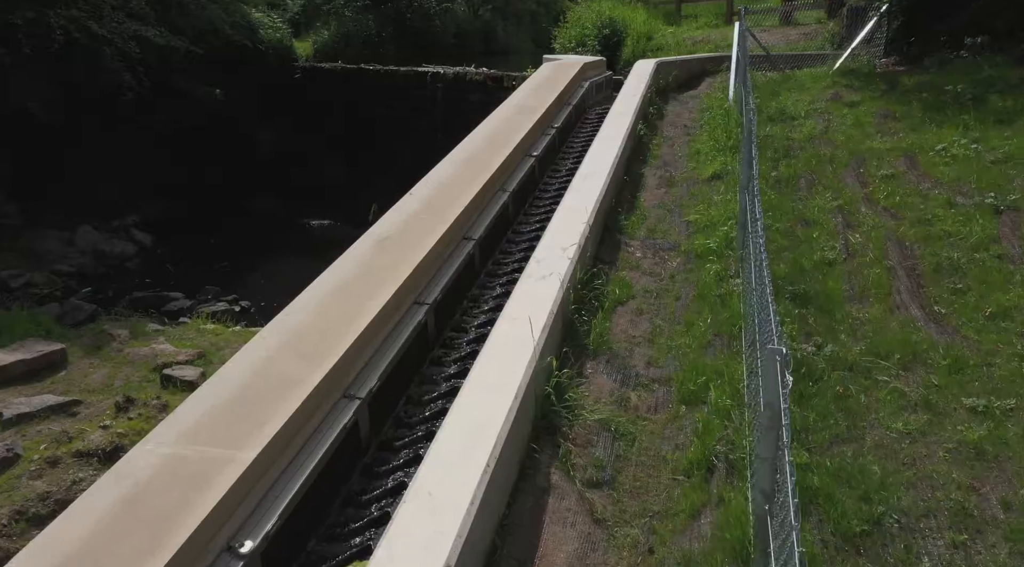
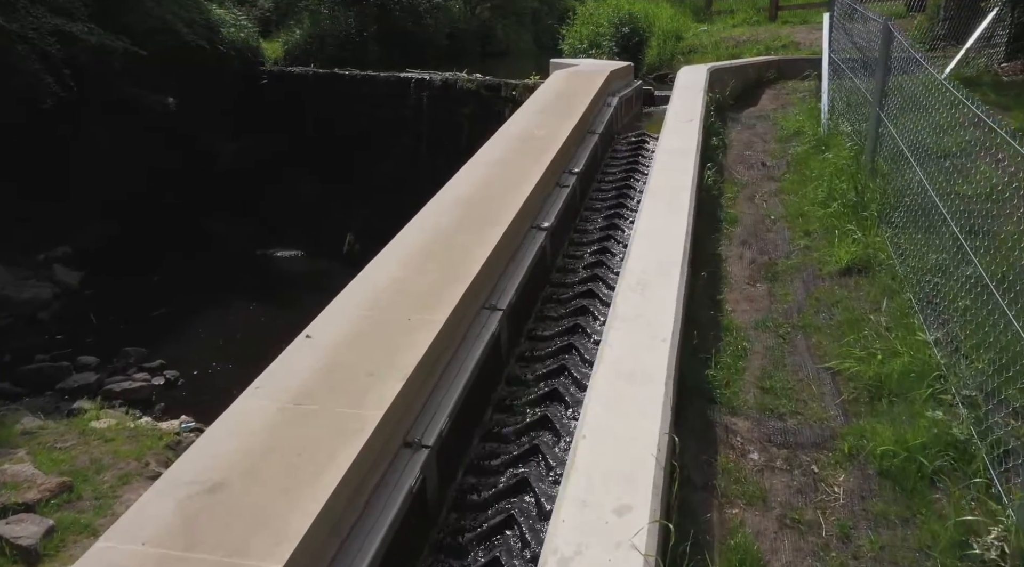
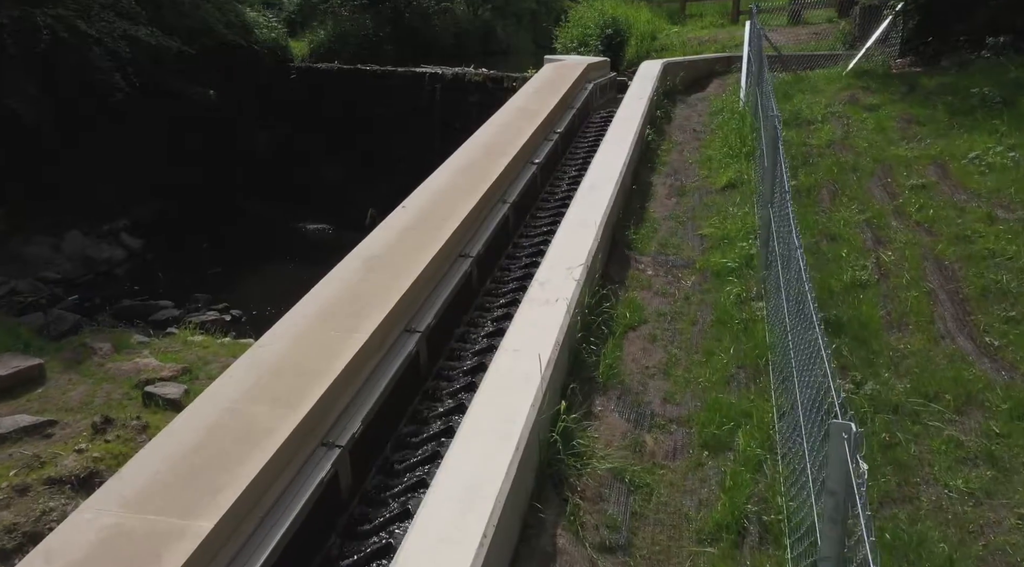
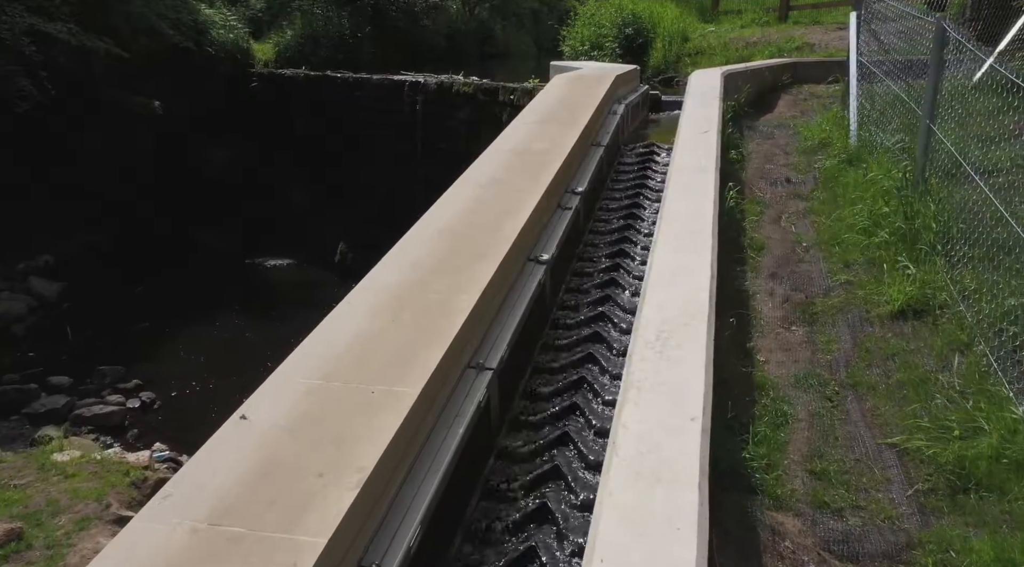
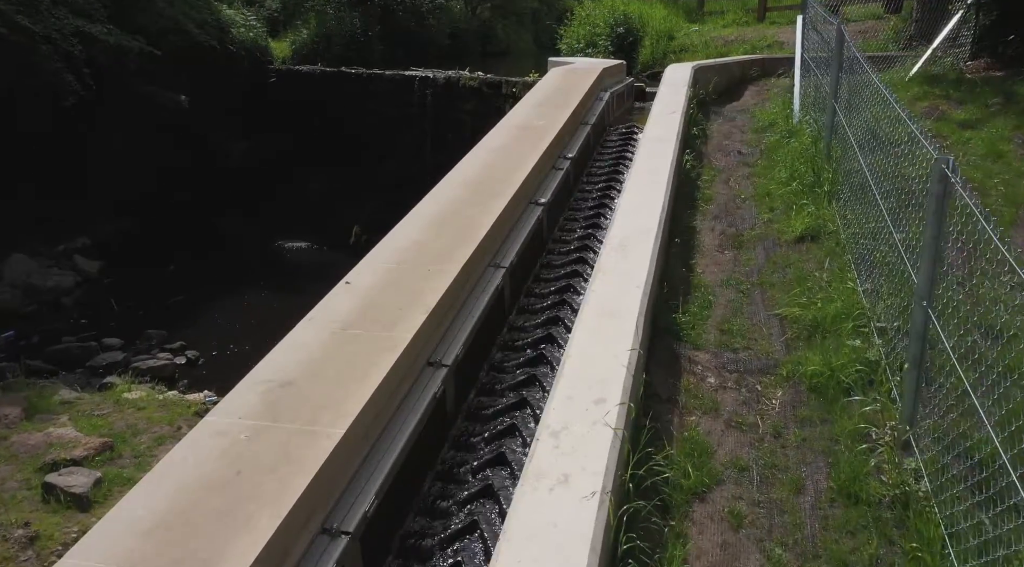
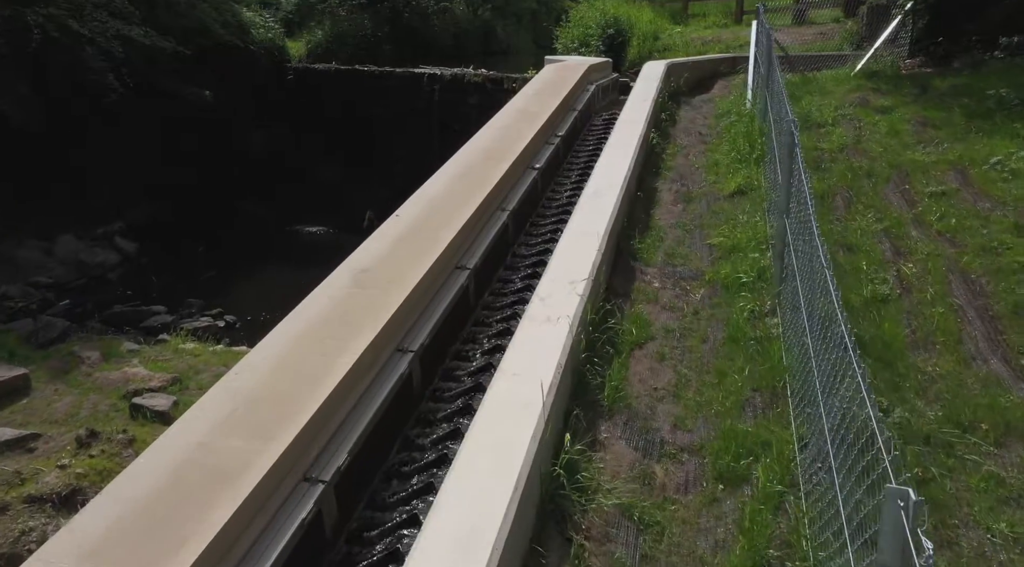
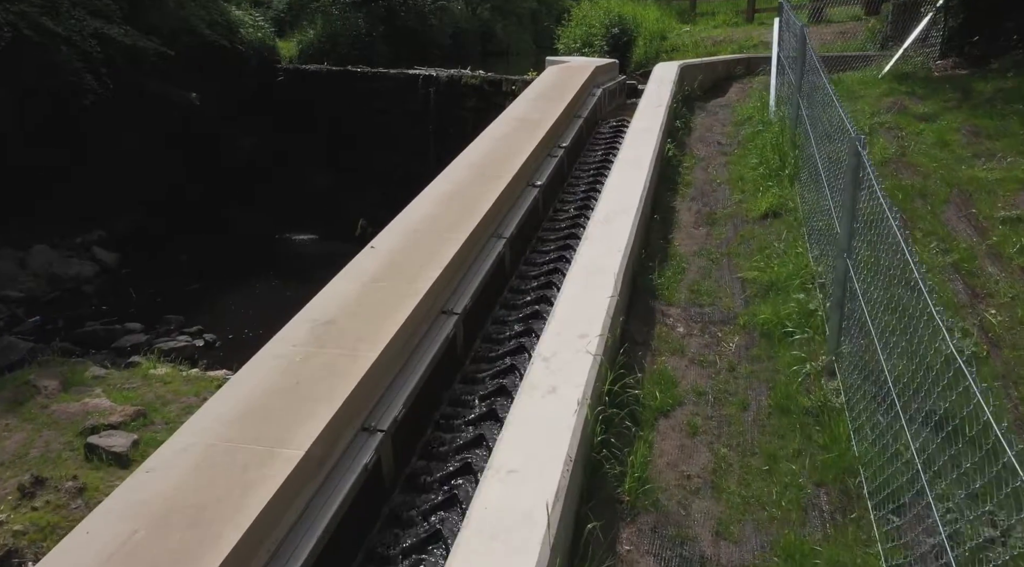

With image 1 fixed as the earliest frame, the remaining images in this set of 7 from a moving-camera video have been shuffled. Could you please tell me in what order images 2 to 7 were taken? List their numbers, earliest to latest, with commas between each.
3, 6, 7, 5, 2, 4
